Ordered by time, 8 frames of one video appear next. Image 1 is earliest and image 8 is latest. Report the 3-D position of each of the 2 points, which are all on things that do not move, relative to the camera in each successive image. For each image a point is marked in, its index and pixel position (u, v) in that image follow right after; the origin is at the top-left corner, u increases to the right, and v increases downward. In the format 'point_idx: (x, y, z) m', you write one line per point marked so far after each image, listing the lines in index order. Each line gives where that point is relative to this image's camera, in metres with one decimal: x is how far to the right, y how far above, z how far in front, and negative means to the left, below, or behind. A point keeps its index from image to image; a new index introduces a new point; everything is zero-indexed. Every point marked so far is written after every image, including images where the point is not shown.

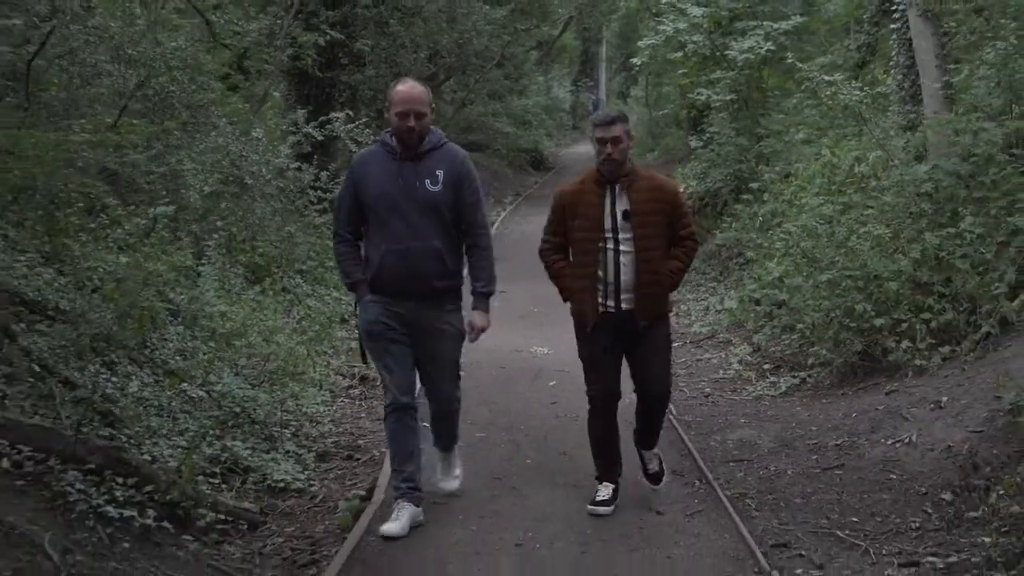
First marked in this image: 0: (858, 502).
0: (+1.1, -0.7, +5.0) m
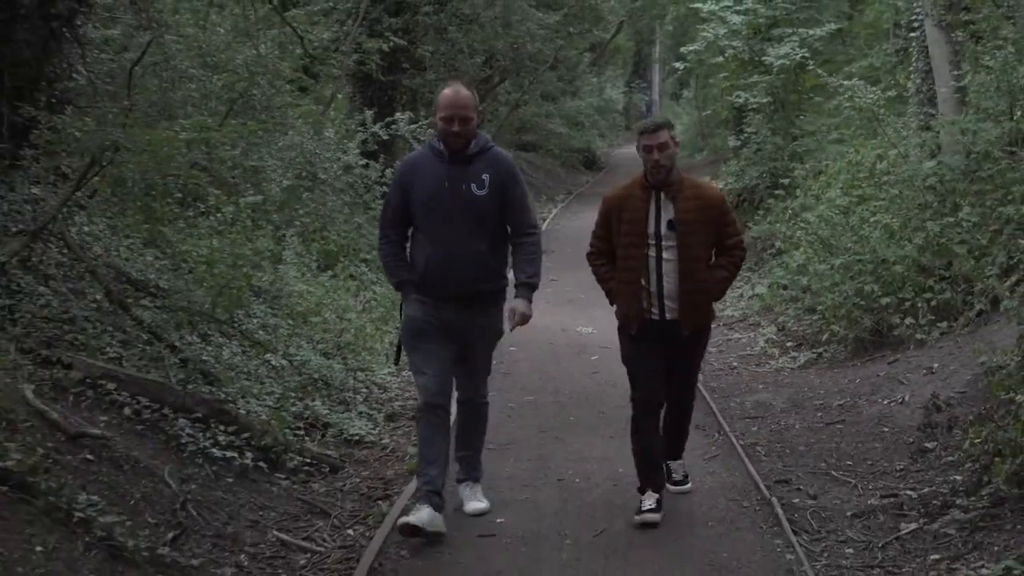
0: (+1.2, -0.6, +5.8) m
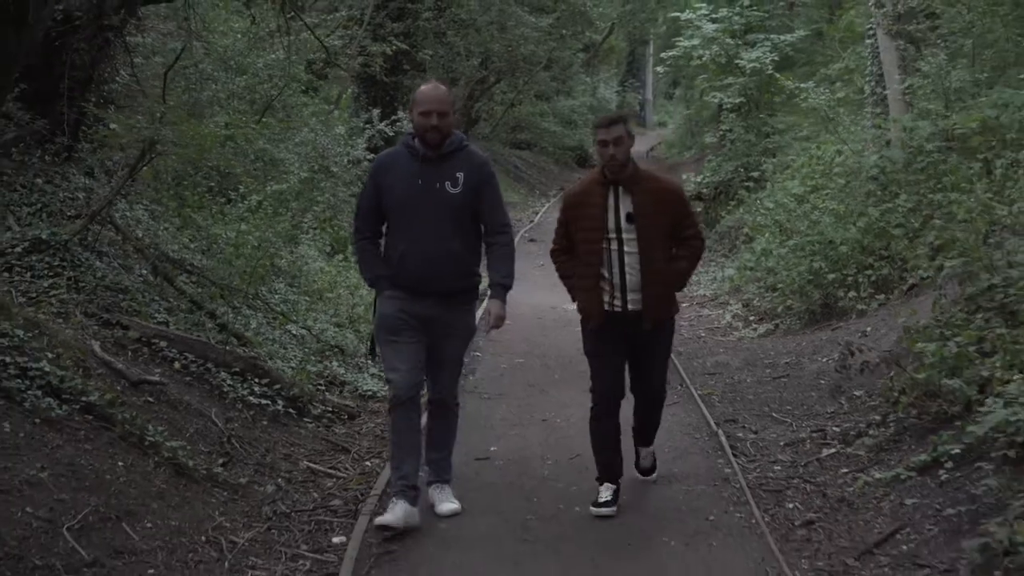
0: (+1.2, -0.5, +6.8) m
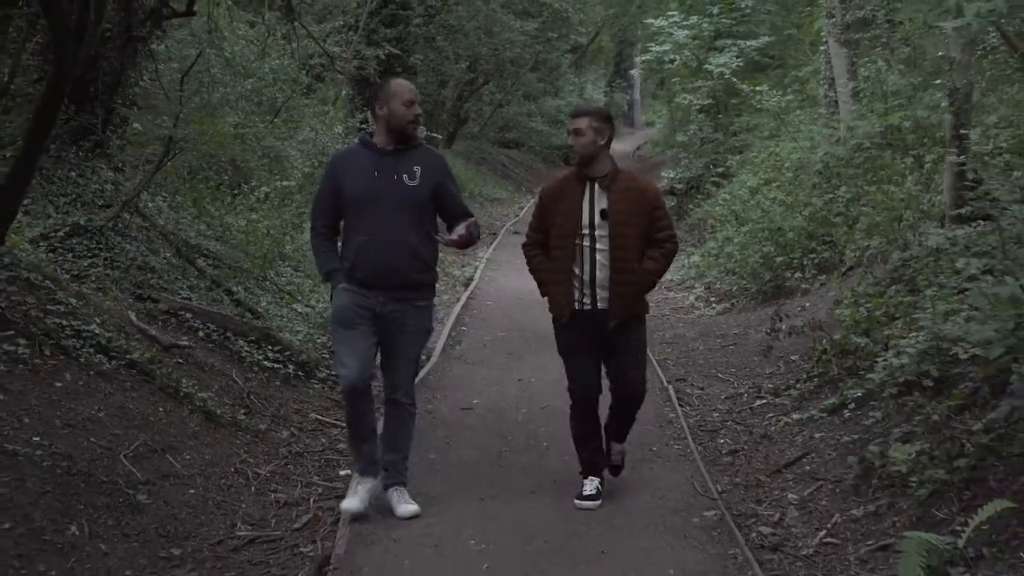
0: (+1.1, -0.4, +7.9) m
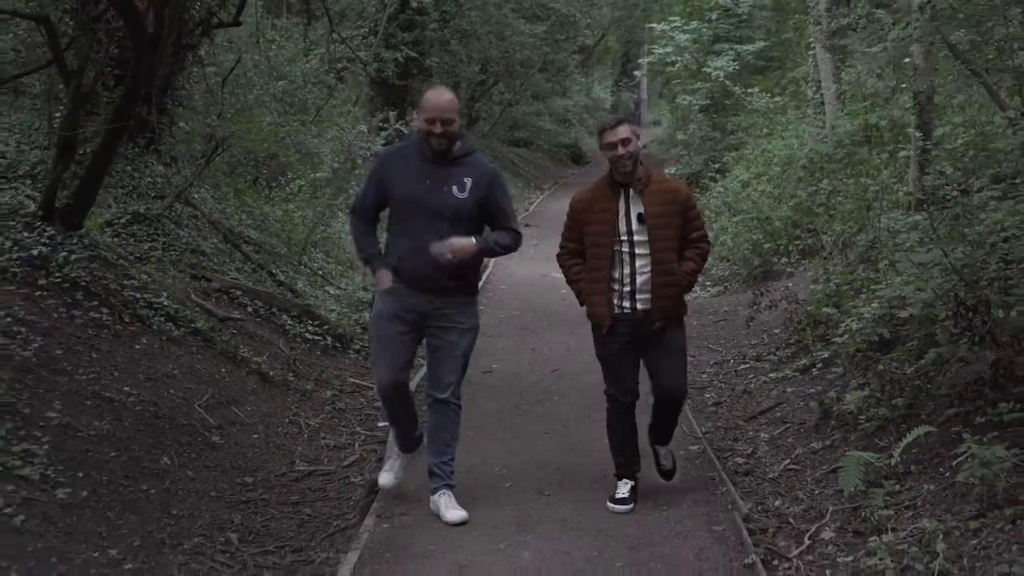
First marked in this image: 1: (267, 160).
0: (+1.2, -0.2, +8.9) m
1: (-1.8, +1.0, +12.2) m
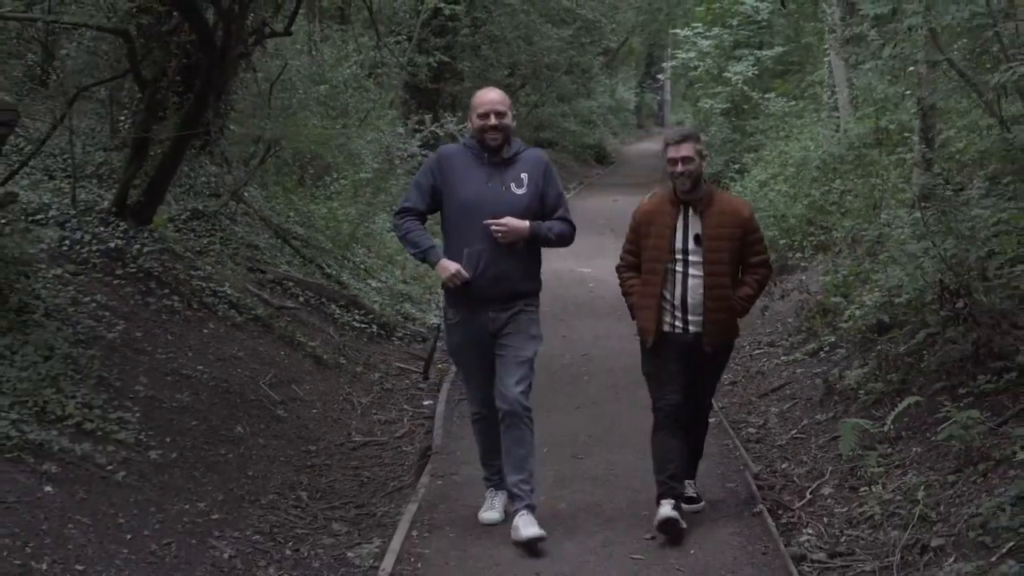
0: (+1.4, -0.2, +9.5) m
1: (-1.6, +1.0, +12.9) m
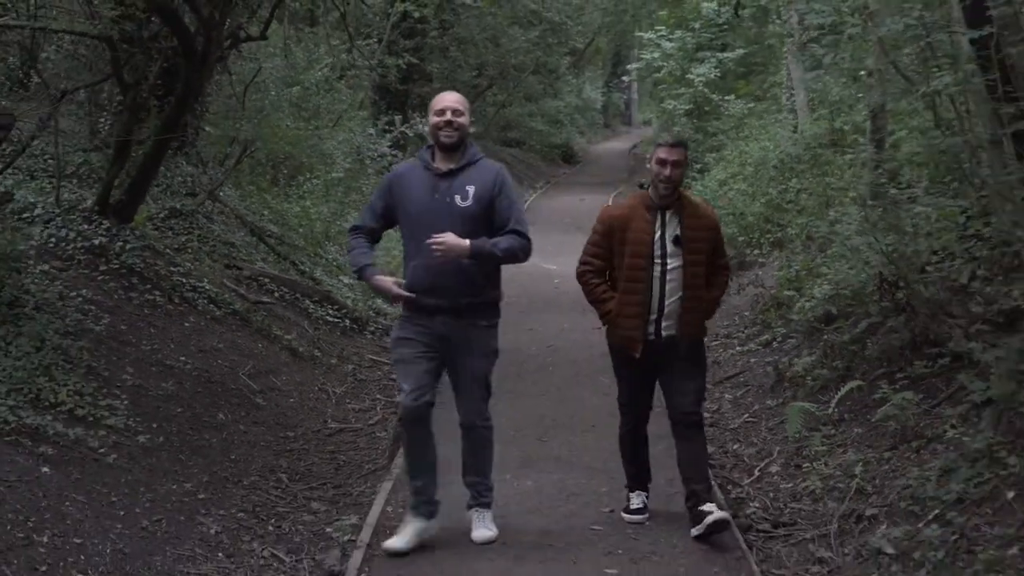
0: (+1.2, -0.2, +9.9) m
1: (-1.9, +1.0, +13.3) m
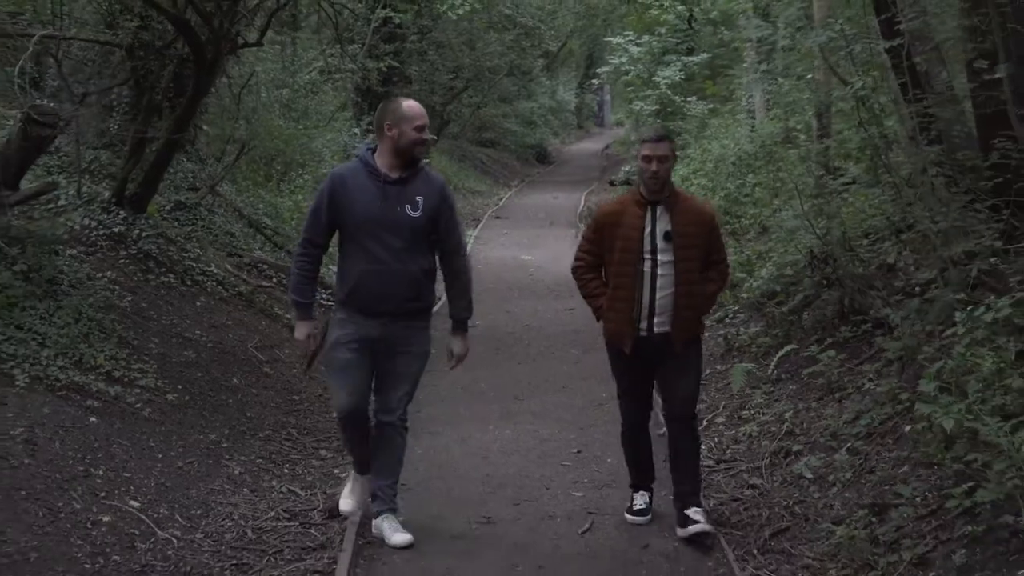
0: (+1.0, -0.1, +10.9) m
1: (-2.1, +1.1, +14.2) m
